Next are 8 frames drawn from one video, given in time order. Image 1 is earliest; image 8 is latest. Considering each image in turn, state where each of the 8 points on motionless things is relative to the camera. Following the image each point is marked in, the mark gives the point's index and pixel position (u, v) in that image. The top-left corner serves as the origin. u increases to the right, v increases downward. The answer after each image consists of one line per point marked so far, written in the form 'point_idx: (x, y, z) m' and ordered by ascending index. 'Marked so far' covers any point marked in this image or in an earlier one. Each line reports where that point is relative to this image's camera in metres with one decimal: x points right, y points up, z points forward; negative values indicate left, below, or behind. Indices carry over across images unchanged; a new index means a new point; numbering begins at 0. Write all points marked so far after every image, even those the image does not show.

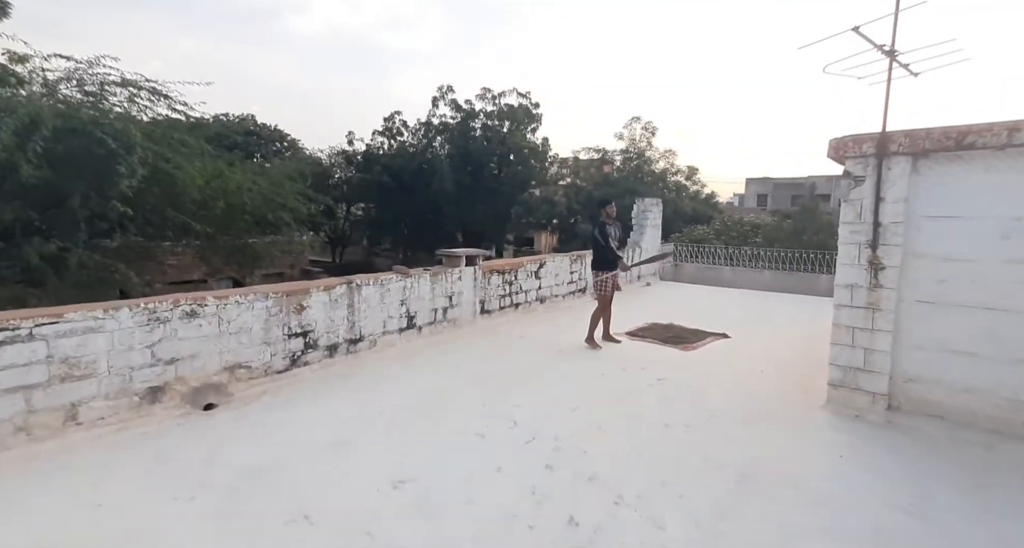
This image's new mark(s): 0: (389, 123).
0: (-4.3, +5.2, +18.1) m
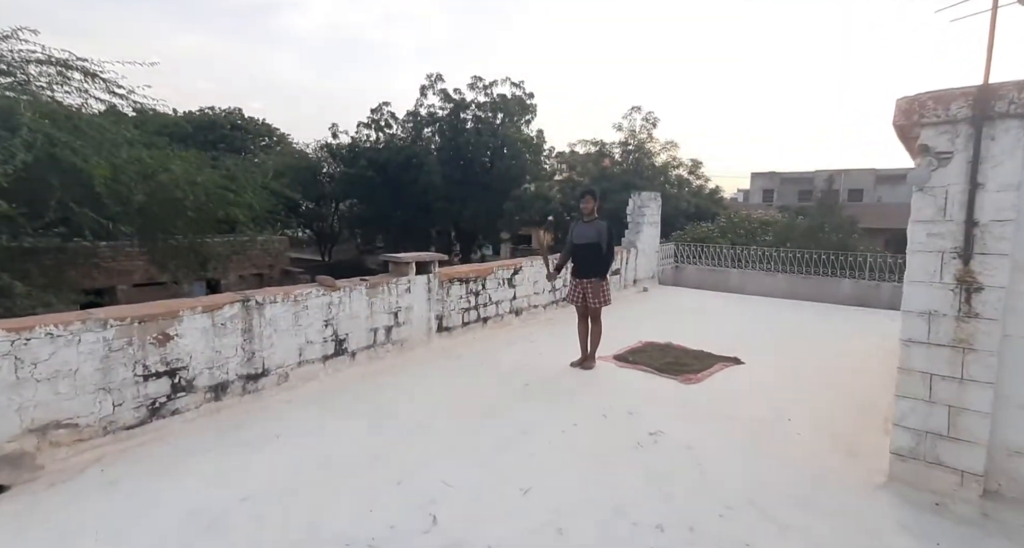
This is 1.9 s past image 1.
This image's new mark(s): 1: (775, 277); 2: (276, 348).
0: (-4.6, +5.2, +17.0) m
1: (+4.0, 0.0, +8.2) m
2: (-1.5, -0.5, +3.5) m
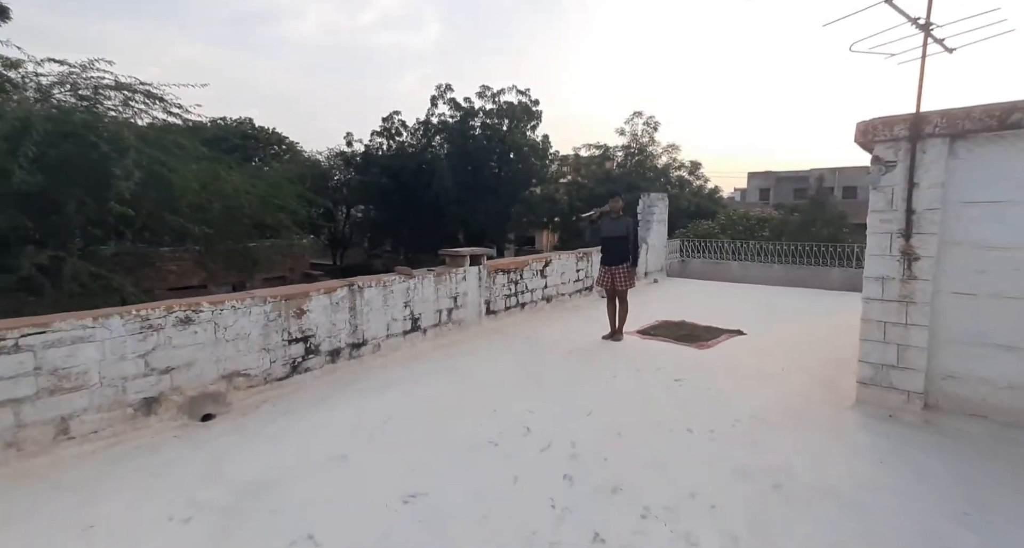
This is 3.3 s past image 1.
0: (-4.3, +5.1, +17.9) m
1: (+4.4, +0.1, +9.0) m
2: (-1.1, -0.4, +4.3) m
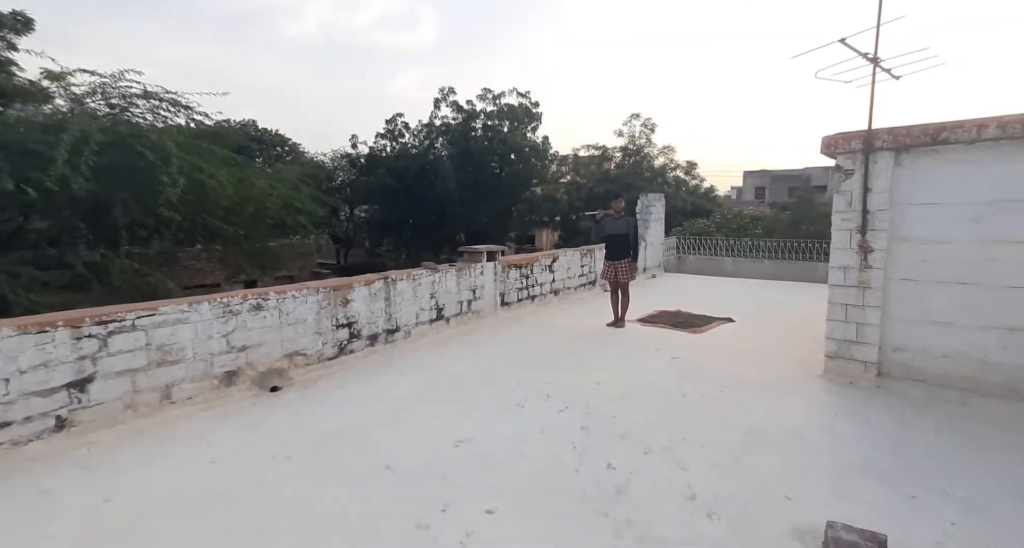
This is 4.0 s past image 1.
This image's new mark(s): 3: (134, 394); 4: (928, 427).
0: (-4.2, +5.2, +18.5) m
1: (+4.5, +0.2, +9.6) m
2: (-1.0, -0.3, +4.9) m
3: (-2.2, -0.7, +3.0) m
4: (+2.3, -0.8, +2.9) m
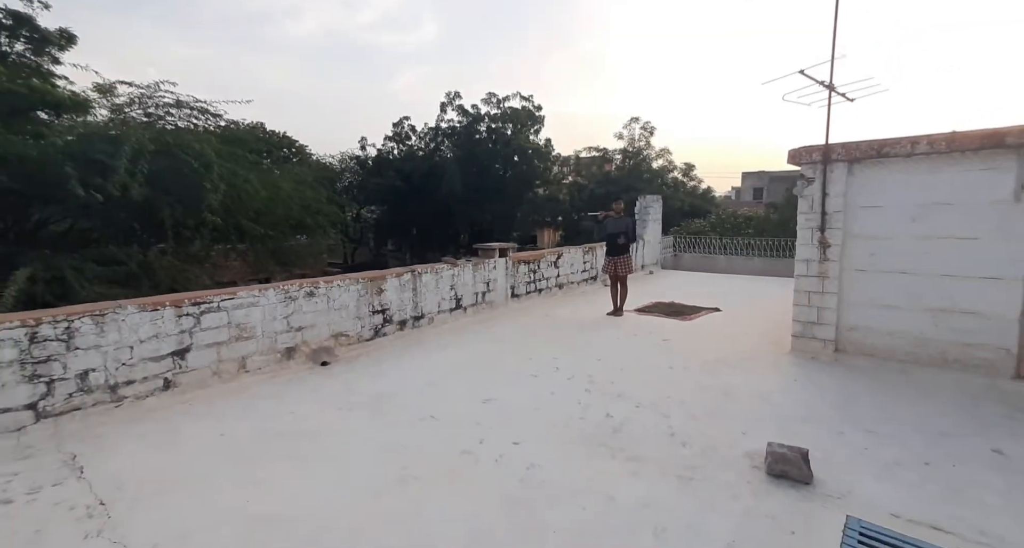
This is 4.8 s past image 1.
0: (-4.1, +5.2, +19.1) m
1: (+4.7, +0.3, +10.3) m
2: (-0.9, -0.3, +5.6) m
3: (-2.0, -0.6, +3.7) m
4: (+2.4, -0.8, +3.6) m
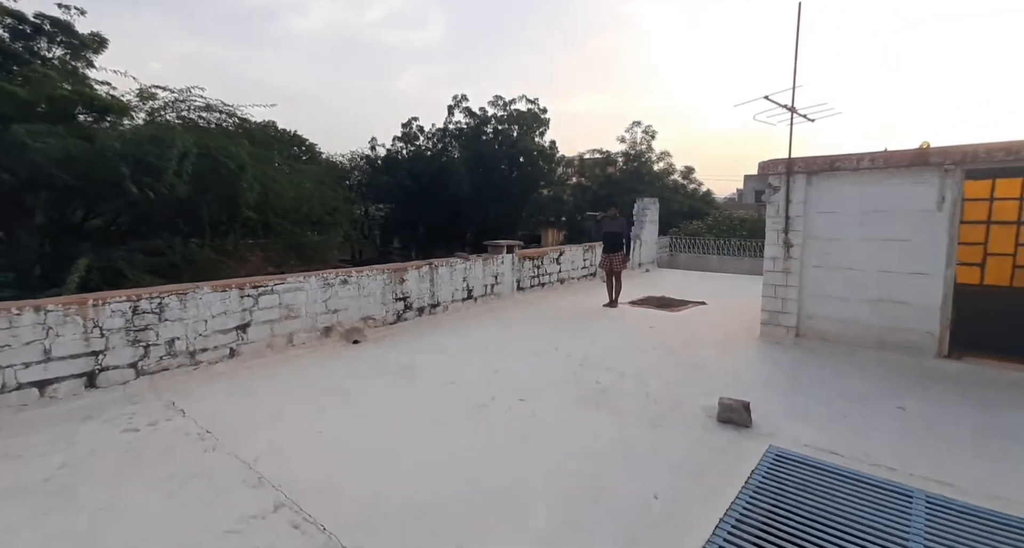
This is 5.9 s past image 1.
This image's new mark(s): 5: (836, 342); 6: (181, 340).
0: (-3.9, +5.4, +19.8) m
1: (+4.8, +0.3, +10.9) m
2: (-0.8, -0.2, +6.3) m
3: (-2.0, -0.5, +4.4) m
4: (+2.4, -0.7, +4.2) m
5: (+2.9, -0.6, +4.7) m
6: (-2.3, -0.5, +3.7) m
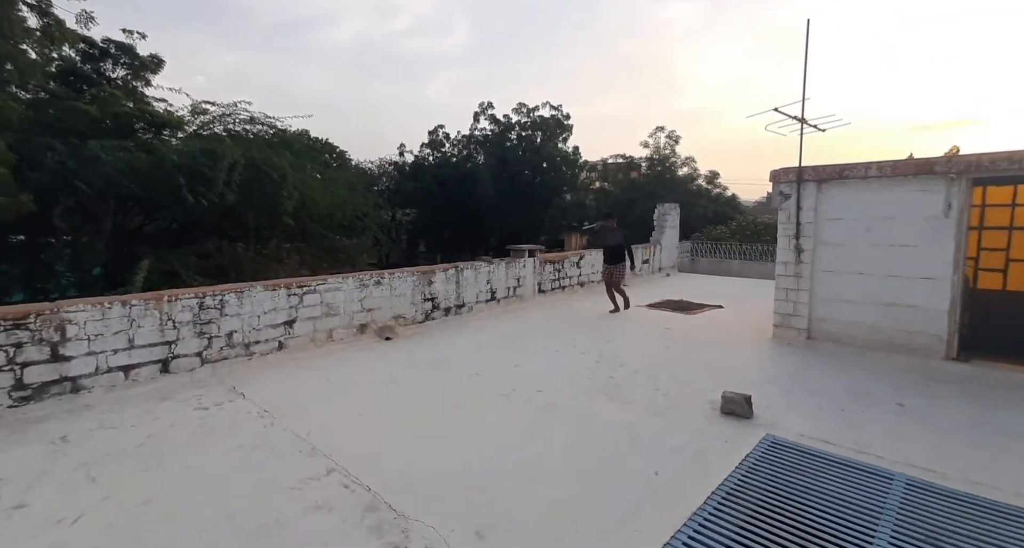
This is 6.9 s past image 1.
0: (-2.9, +5.3, +20.4) m
1: (+5.2, +0.2, +11.0) m
2: (-0.5, -0.2, +6.6) m
3: (-1.8, -0.5, +4.8) m
4: (+2.6, -0.8, +4.4) m
5: (+3.1, -0.6, +4.9) m
6: (-2.2, -0.5, +4.2) m
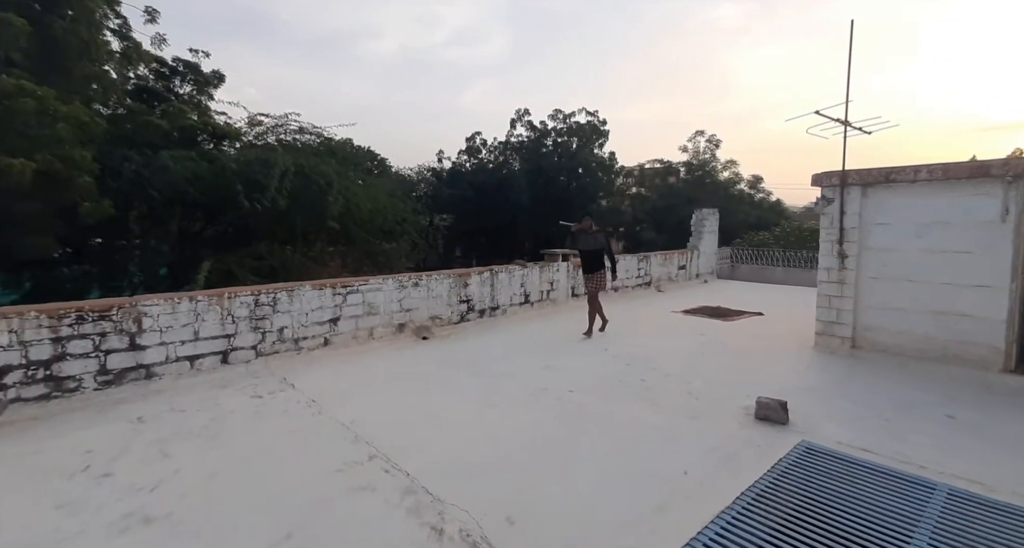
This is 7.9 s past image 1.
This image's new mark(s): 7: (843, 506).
0: (-1.4, +5.1, +20.7) m
1: (+6.0, 0.0, +10.7) m
2: (-0.1, -0.3, +6.7) m
3: (-1.5, -0.6, +5.0) m
4: (+2.9, -0.8, +4.3) m
5: (+3.4, -0.7, +4.7) m
6: (-1.9, -0.5, +4.4) m
7: (+1.5, -1.0, +2.4) m
